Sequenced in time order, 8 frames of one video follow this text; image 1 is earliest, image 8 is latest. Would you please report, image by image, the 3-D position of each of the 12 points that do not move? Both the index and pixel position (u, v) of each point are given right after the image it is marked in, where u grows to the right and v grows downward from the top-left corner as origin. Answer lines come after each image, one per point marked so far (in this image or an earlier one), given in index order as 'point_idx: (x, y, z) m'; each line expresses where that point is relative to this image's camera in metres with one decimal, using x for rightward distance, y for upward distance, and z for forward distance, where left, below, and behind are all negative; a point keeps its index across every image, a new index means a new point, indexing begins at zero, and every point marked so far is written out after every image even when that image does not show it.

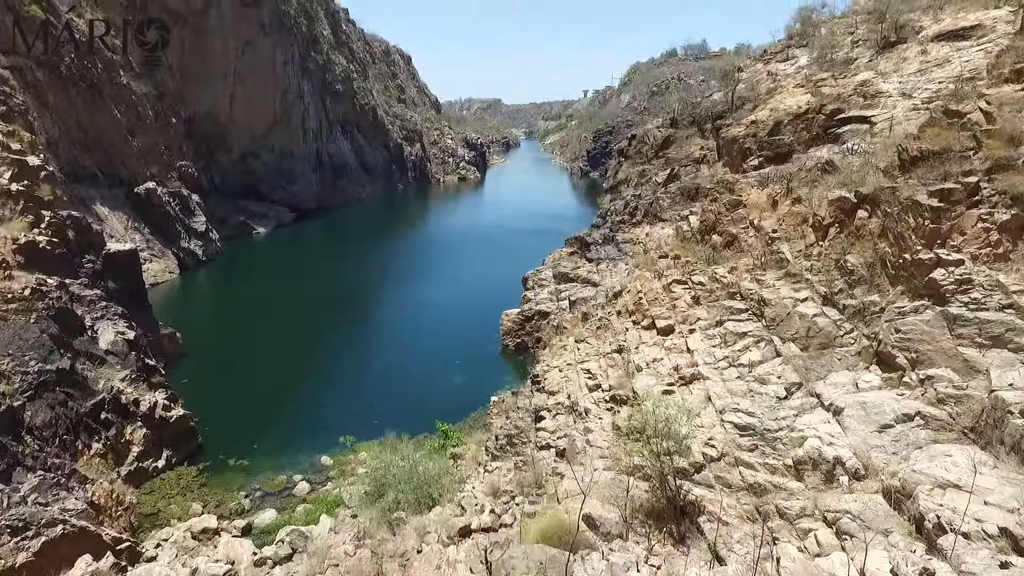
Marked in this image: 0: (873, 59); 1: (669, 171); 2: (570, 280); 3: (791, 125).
0: (+9.6, +6.1, +15.1) m
1: (+4.9, +3.6, +17.7) m
2: (+1.6, +0.2, +15.7) m
3: (+7.3, +4.3, +14.8) m
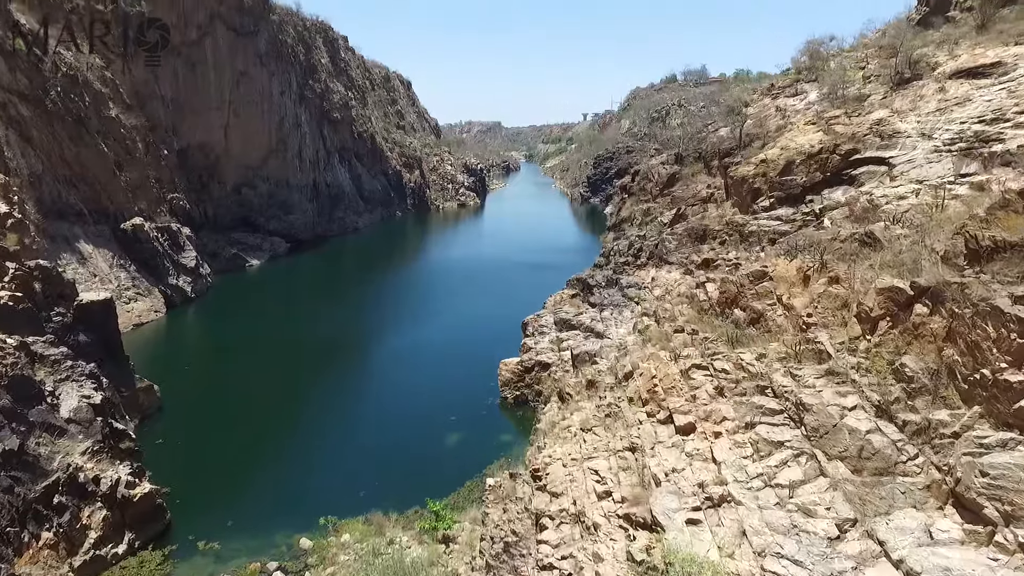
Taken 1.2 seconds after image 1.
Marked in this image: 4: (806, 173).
0: (+9.6, +4.9, +14.4) m
1: (+4.9, +2.3, +17.0) m
2: (+1.6, -1.0, +14.9) m
3: (+7.3, +3.1, +14.1) m
4: (+7.3, +2.9, +14.1) m
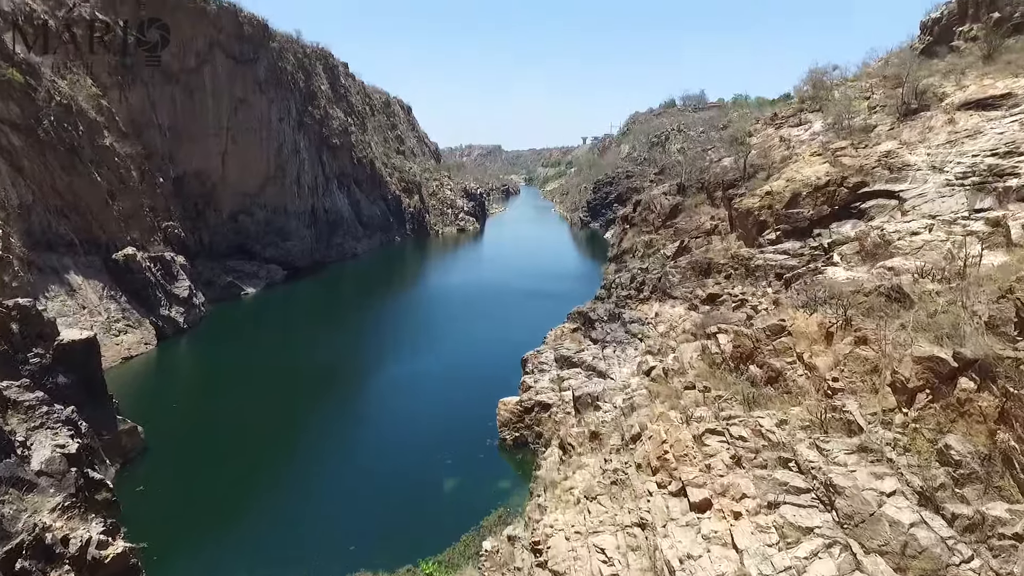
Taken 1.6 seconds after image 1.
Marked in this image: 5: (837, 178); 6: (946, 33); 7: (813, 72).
0: (+9.5, +4.0, +14.1) m
1: (+4.9, +1.3, +16.5) m
2: (+1.5, -1.9, +14.4) m
3: (+7.3, +2.2, +13.7) m
4: (+7.3, +2.0, +13.7) m
5: (+7.8, +2.7, +13.5) m
6: (+12.9, +7.6, +16.9) m
7: (+9.5, +6.8, +17.8) m
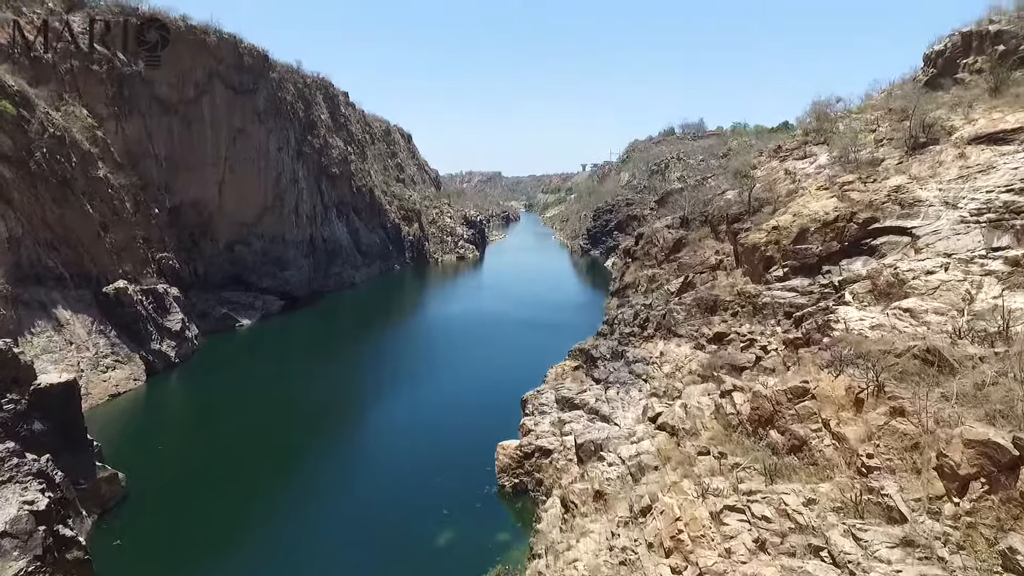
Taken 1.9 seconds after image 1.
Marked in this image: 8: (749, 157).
0: (+9.5, +3.1, +13.7) m
1: (+4.9, +0.3, +16.1) m
2: (+1.5, -2.9, +13.8) m
3: (+7.2, +1.3, +13.3) m
4: (+7.2, +1.1, +13.2) m
5: (+7.8, +1.8, +13.1) m
6: (+12.9, +6.6, +16.7) m
7: (+9.5, +5.7, +17.6) m
8: (+8.3, +4.6, +19.7) m
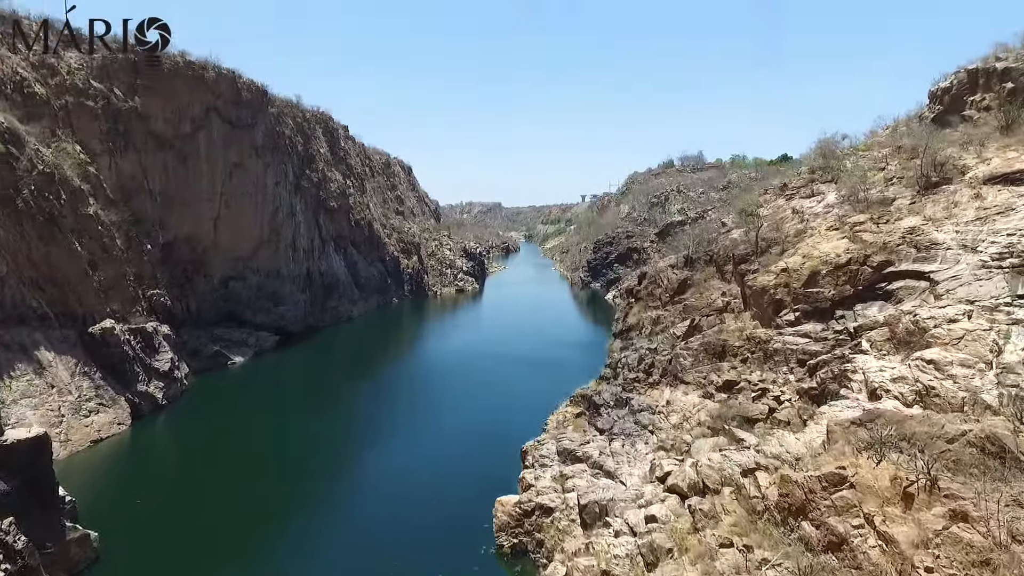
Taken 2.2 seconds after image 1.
0: (+9.5, +2.1, +13.3) m
1: (+4.8, -0.9, +15.5) m
2: (+1.5, -3.9, +13.0) m
3: (+7.2, +0.2, +12.8) m
4: (+7.2, +0.1, +12.7) m
5: (+7.7, +0.7, +12.6) m
6: (+12.9, +5.4, +16.4) m
7: (+9.5, +4.5, +17.3) m
8: (+8.3, +3.2, +19.3) m
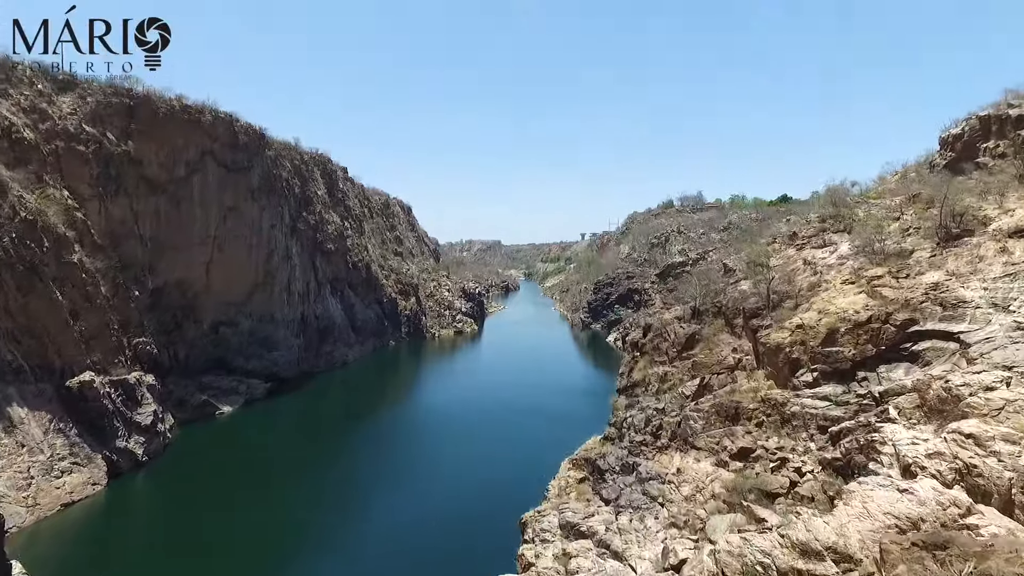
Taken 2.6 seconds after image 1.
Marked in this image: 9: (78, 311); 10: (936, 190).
0: (+9.4, +0.8, +12.6) m
1: (+4.8, -2.3, +14.6) m
2: (+1.4, -5.2, +11.9) m
3: (+7.2, -1.0, +11.9) m
4: (+7.2, -1.2, +11.8) m
5: (+7.7, -0.5, +11.8) m
6: (+12.8, +3.9, +15.9) m
7: (+9.4, +2.9, +16.7) m
8: (+8.2, +1.6, +18.7) m
9: (-15.2, -0.8, +19.8) m
10: (+10.8, +2.5, +14.4) m
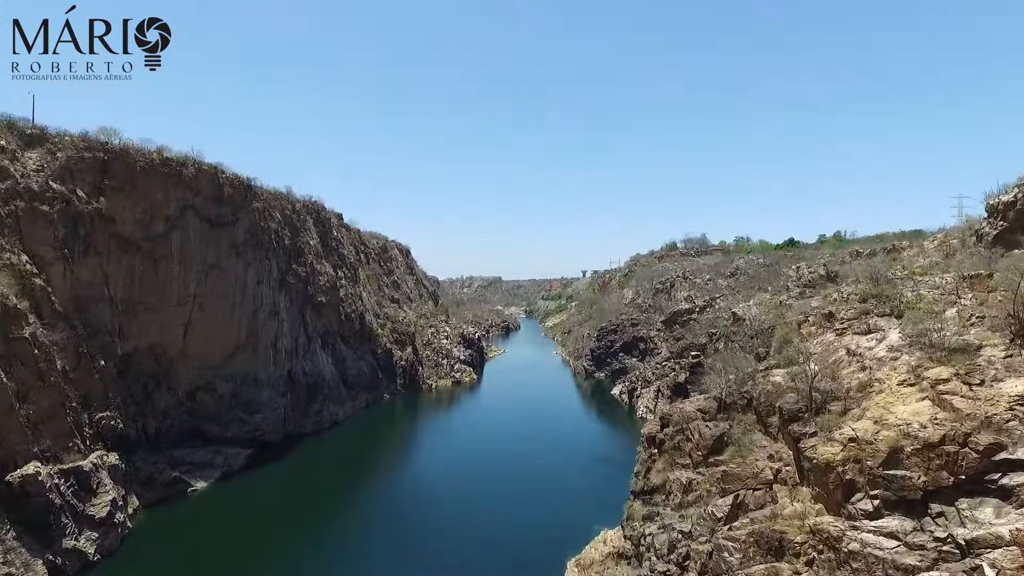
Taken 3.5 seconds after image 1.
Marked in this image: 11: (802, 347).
0: (+9.4, -1.2, +10.6) m
1: (+4.8, -4.5, +12.4) m
2: (+1.4, -7.1, +9.6) m
3: (+7.1, -3.0, +9.9) m
4: (+7.1, -3.1, +9.8) m
5: (+7.6, -2.5, +9.8) m
6: (+12.8, +1.7, +14.1) m
7: (+9.4, +0.7, +14.9) m
8: (+8.2, -0.8, +16.8) m
9: (-15.2, -3.3, +17.8) m
10: (+10.7, +0.4, +12.5) m
11: (+7.3, -1.4, +14.3) m
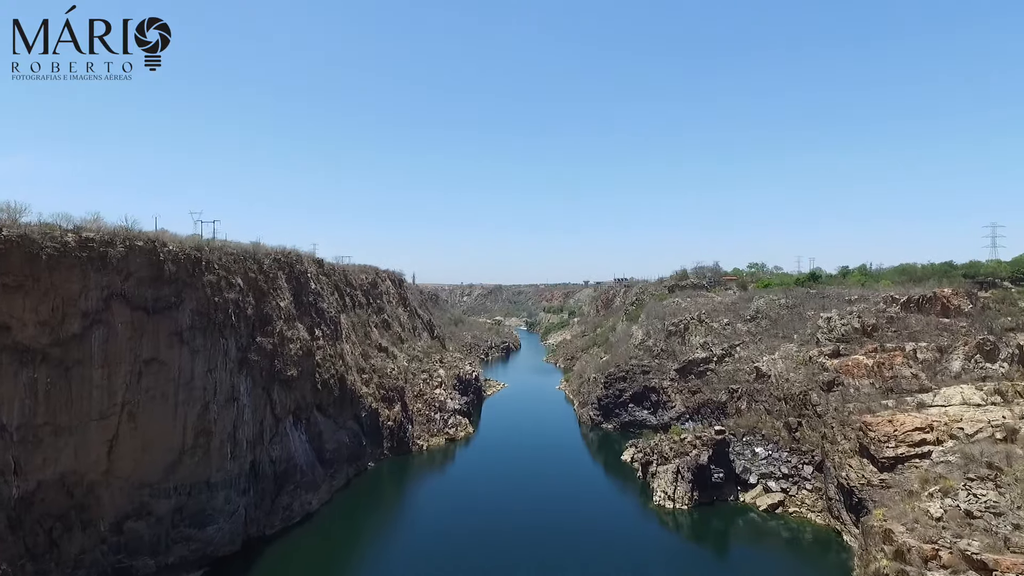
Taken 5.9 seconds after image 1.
0: (+9.3, -5.4, +5.8) m
1: (+4.7, -8.6, +7.6) m
2: (+1.3, -11.3, +4.8) m
3: (+7.1, -7.1, +5.0) m
4: (+7.0, -7.3, +4.9) m
5: (+7.6, -6.6, +4.9) m
6: (+12.7, -2.5, +9.2) m
7: (+9.3, -3.5, +10.0) m
8: (+8.1, -5.0, +11.9) m
9: (-15.3, -7.4, +13.0) m
10: (+10.7, -3.8, +7.6) m
11: (+7.2, -5.6, +9.5) m
